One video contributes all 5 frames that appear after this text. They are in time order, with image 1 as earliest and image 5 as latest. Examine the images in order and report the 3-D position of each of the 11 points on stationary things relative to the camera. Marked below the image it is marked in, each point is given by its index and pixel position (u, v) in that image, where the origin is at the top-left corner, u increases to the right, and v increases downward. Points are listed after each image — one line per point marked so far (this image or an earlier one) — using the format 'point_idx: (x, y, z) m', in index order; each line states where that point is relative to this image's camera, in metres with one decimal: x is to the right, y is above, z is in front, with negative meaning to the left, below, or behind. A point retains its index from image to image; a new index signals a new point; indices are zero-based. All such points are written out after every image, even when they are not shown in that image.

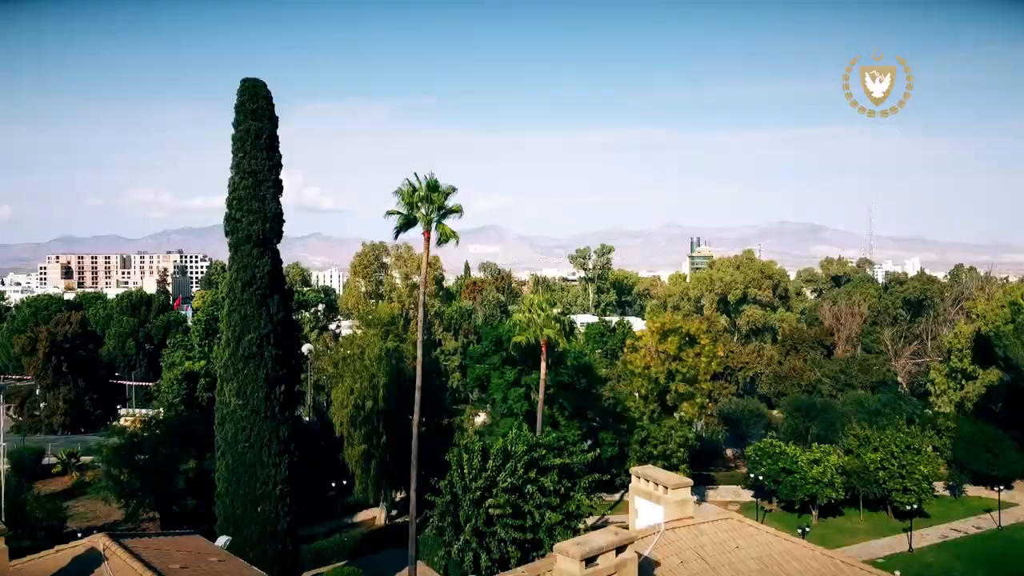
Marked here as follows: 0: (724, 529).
0: (+3.5, -4.0, +17.0) m
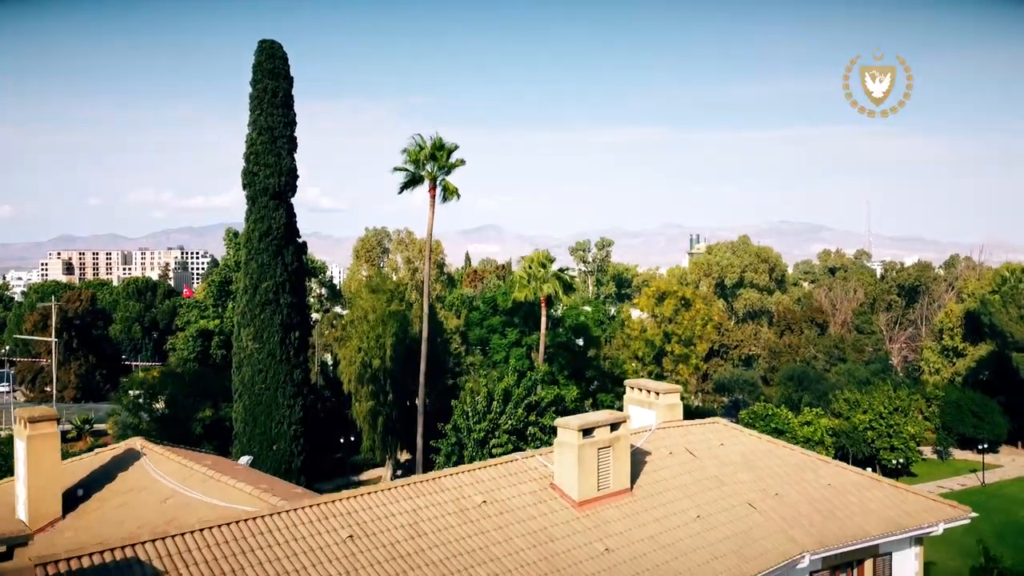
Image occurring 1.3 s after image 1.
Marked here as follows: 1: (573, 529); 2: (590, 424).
0: (+3.6, -2.5, +18.5) m
1: (+0.8, -3.2, +13.6) m
2: (+1.1, -1.9, +14.5) m
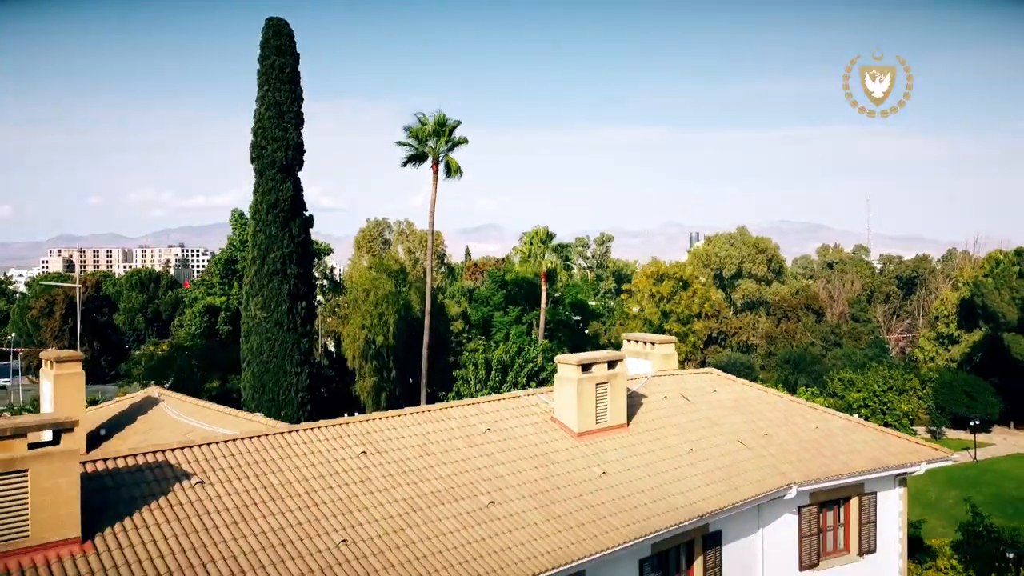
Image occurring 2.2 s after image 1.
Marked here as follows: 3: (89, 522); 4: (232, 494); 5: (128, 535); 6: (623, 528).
0: (+3.6, -1.7, +19.3) m
1: (+0.9, -2.4, +14.4) m
2: (+1.1, -1.1, +15.3) m
3: (-4.1, -2.2, +9.9) m
4: (-3.0, -2.2, +11.1) m
5: (-3.7, -2.4, +9.9) m
6: (+1.3, -3.0, +12.8) m
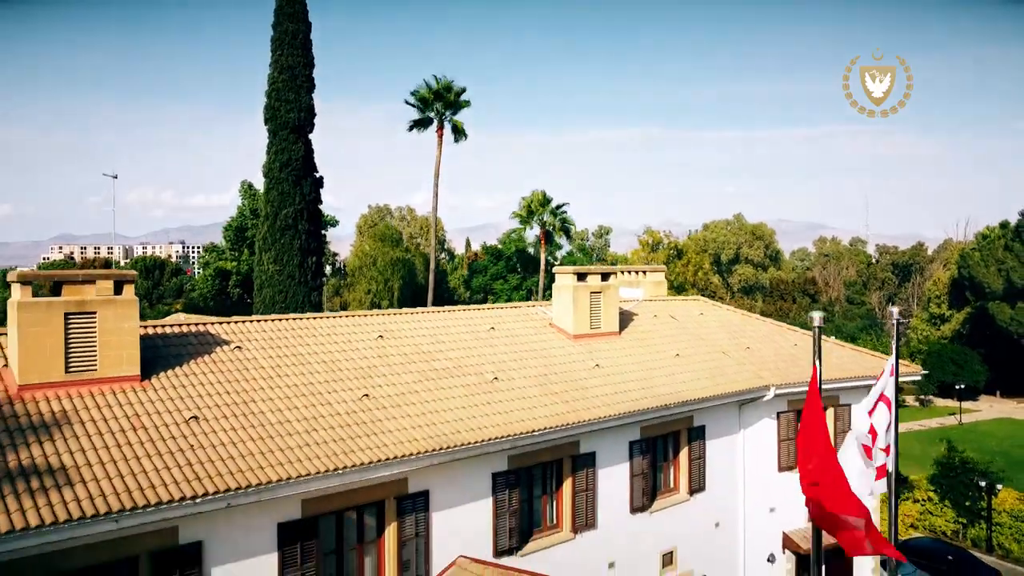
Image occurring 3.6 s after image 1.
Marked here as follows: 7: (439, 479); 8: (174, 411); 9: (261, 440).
0: (+3.7, -0.3, +20.7) m
1: (+0.9, -1.0, +15.9) m
2: (+1.2, +0.3, +16.7) m
3: (-4.0, -0.9, +11.3) m
4: (-3.0, -0.9, +12.5) m
5: (-3.7, -1.0, +11.3) m
6: (+1.4, -1.6, +14.3) m
7: (-0.9, -2.3, +12.1) m
8: (-3.5, -1.3, +10.5) m
9: (-2.6, -1.6, +10.5) m
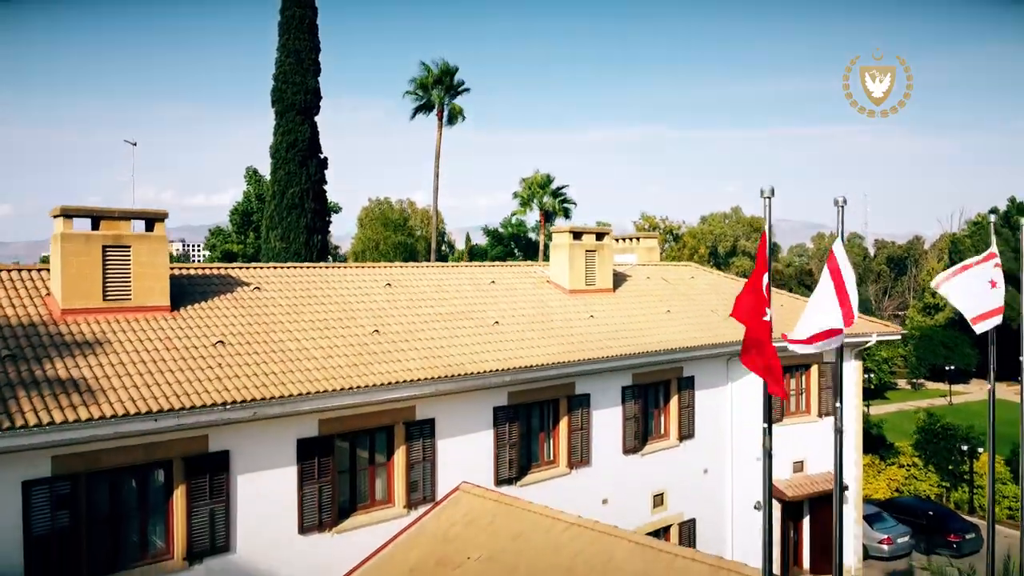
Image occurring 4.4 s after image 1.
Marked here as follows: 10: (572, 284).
0: (+3.7, +0.4, +21.7) m
1: (+0.9, -0.3, +16.8) m
2: (+1.2, +1.0, +17.7) m
3: (-4.0, -0.1, +12.3) m
4: (-3.0, -0.1, +13.5) m
5: (-3.7, -0.3, +12.2) m
6: (+1.4, -0.9, +15.2) m
7: (-0.9, -1.5, +13.1) m
8: (-3.5, -0.5, +11.5) m
9: (-2.6, -0.8, +11.5) m
10: (+1.0, +0.1, +17.5) m
